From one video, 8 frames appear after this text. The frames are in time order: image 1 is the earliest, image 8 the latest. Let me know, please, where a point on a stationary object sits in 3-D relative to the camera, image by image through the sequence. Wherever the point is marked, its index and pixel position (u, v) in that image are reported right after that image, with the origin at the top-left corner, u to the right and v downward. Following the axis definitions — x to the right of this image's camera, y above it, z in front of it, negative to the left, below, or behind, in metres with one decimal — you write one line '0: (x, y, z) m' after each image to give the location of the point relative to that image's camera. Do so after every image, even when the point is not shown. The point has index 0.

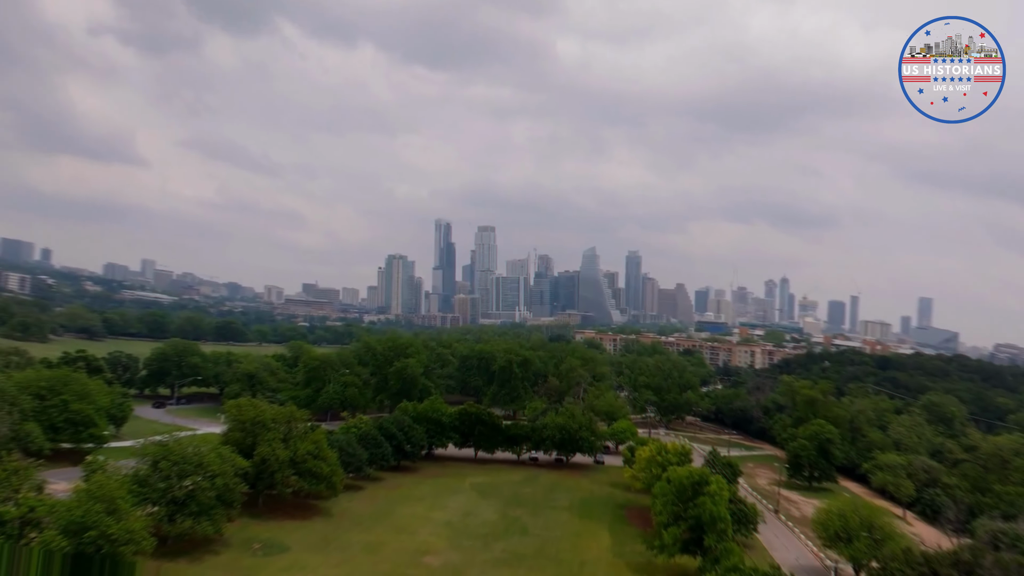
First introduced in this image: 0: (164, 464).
0: (-9.5, -5.0, +18.9) m
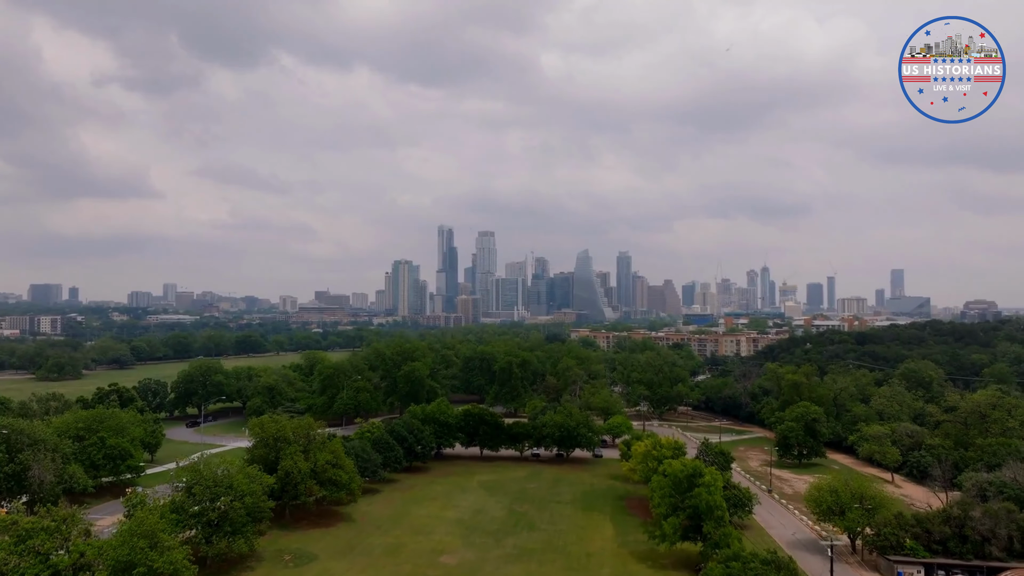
0: (-9.7, -6.2, +18.6) m
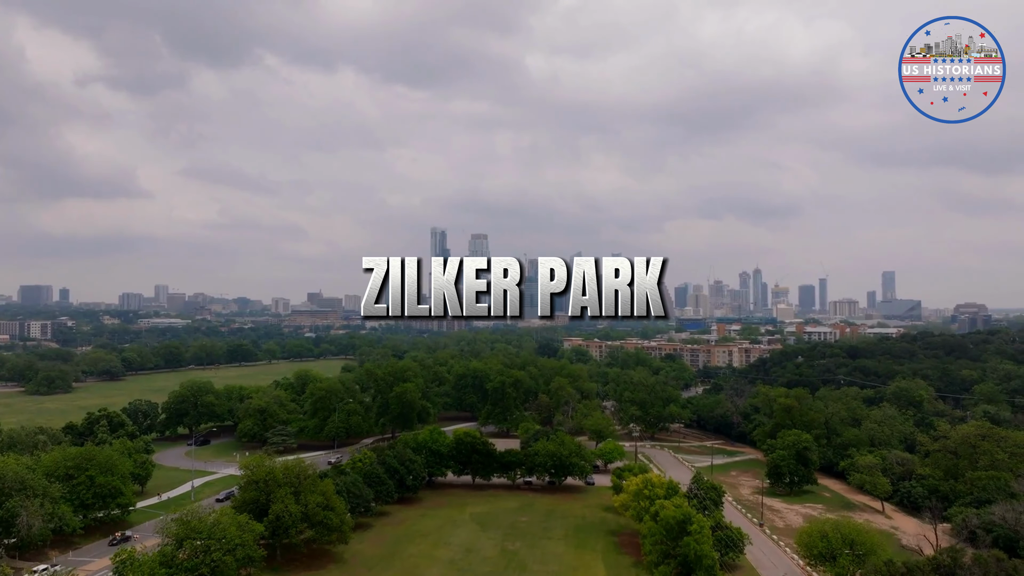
0: (-10.0, -7.8, +18.5) m
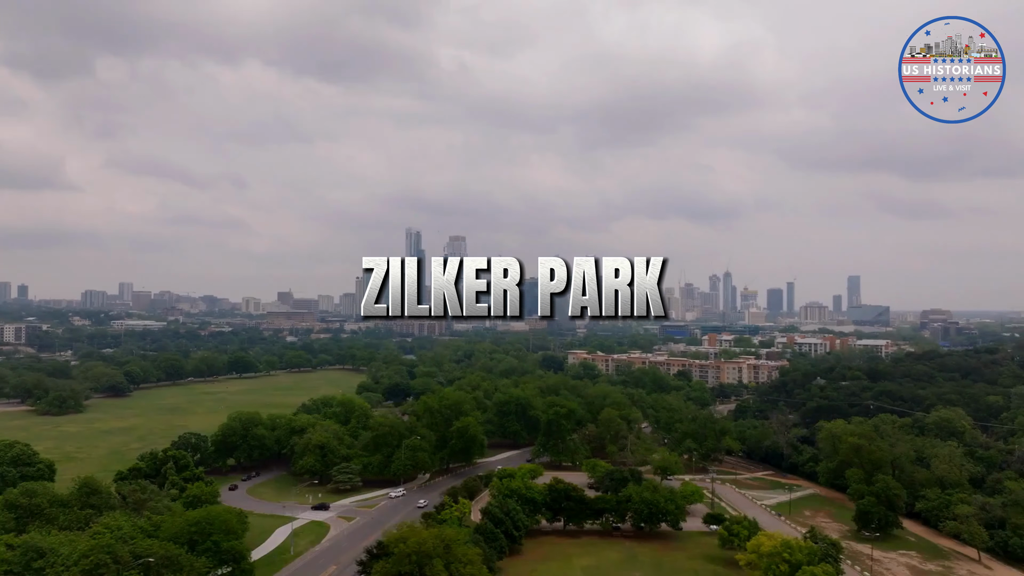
0: (-4.0, -10.3, +17.9) m
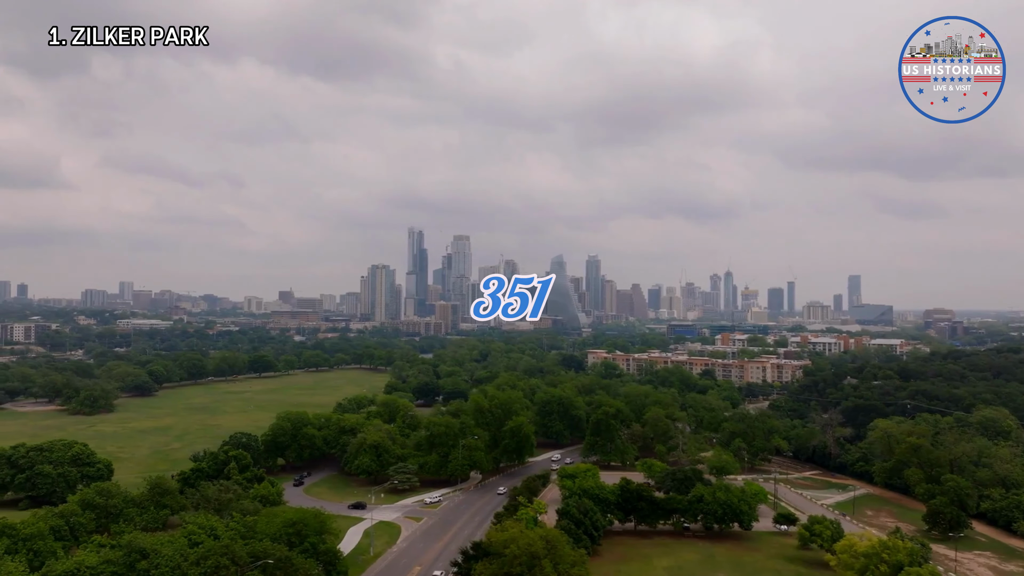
0: (+0.1, -10.3, +17.9) m
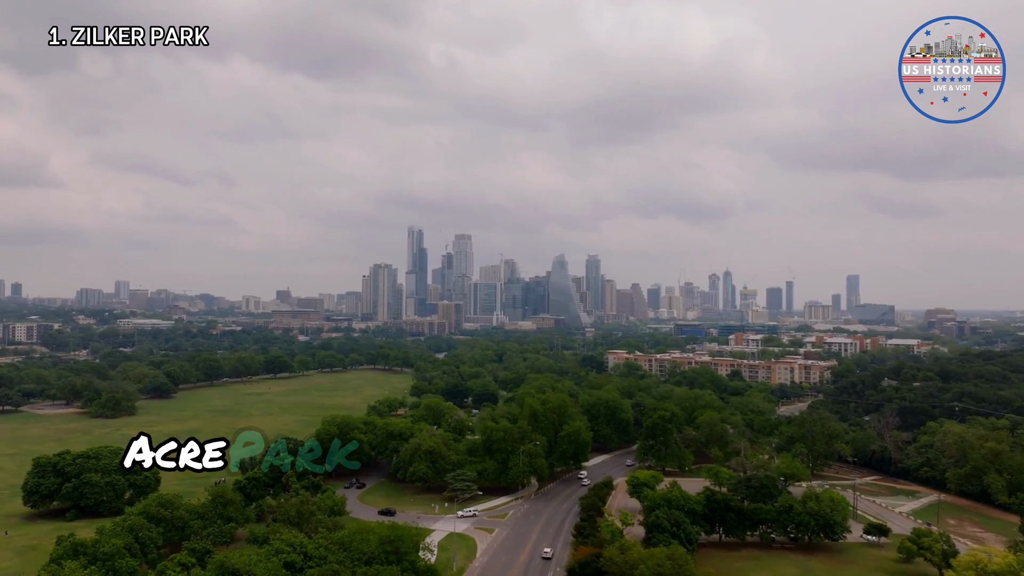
0: (+4.5, -10.3, +16.2) m
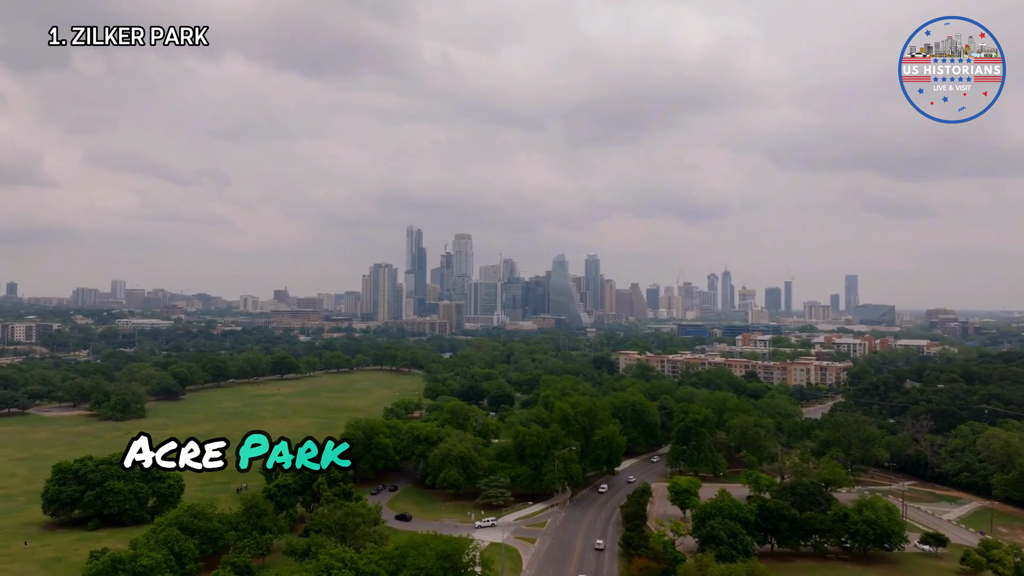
0: (+6.8, -10.3, +15.0) m
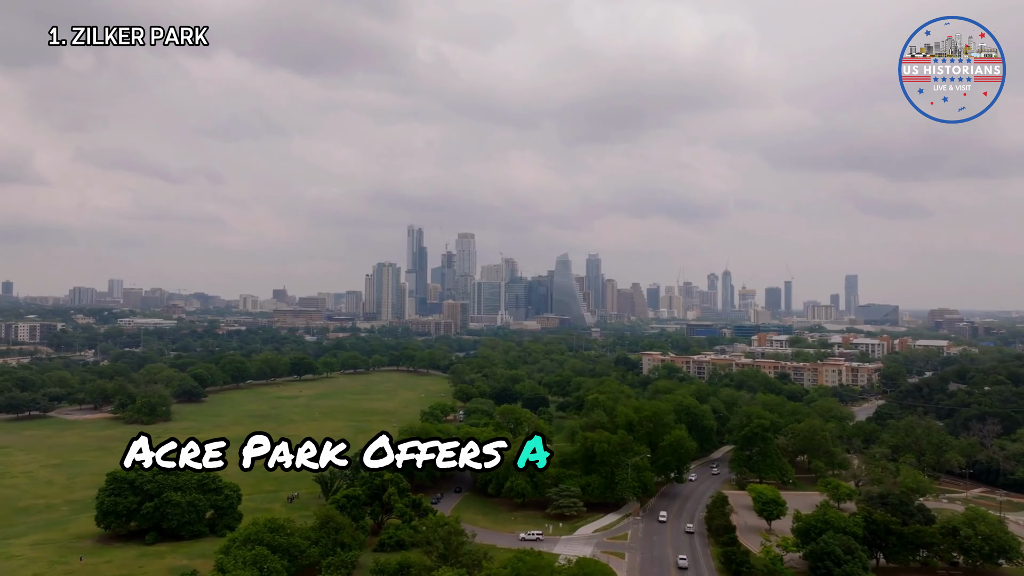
0: (+11.3, -10.3, +13.2) m
